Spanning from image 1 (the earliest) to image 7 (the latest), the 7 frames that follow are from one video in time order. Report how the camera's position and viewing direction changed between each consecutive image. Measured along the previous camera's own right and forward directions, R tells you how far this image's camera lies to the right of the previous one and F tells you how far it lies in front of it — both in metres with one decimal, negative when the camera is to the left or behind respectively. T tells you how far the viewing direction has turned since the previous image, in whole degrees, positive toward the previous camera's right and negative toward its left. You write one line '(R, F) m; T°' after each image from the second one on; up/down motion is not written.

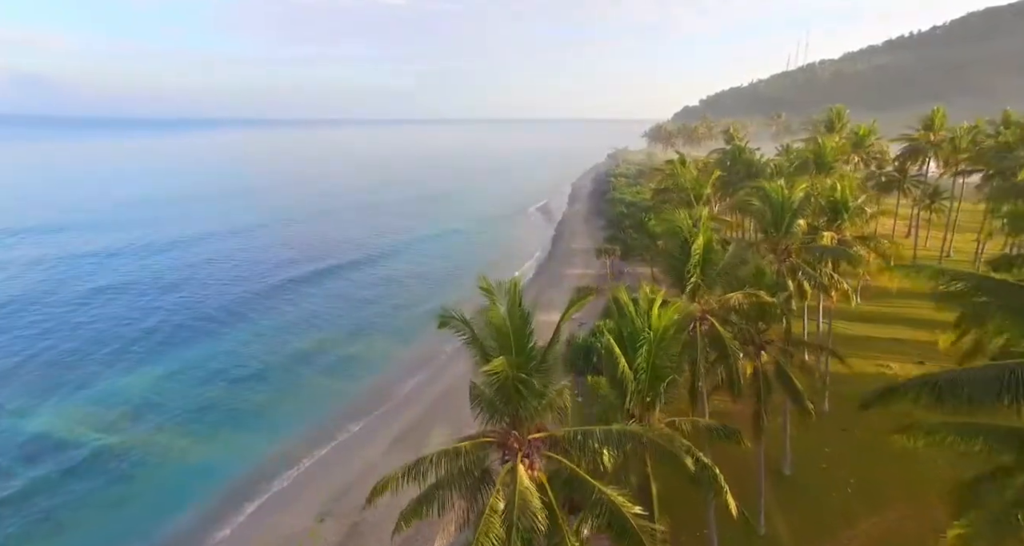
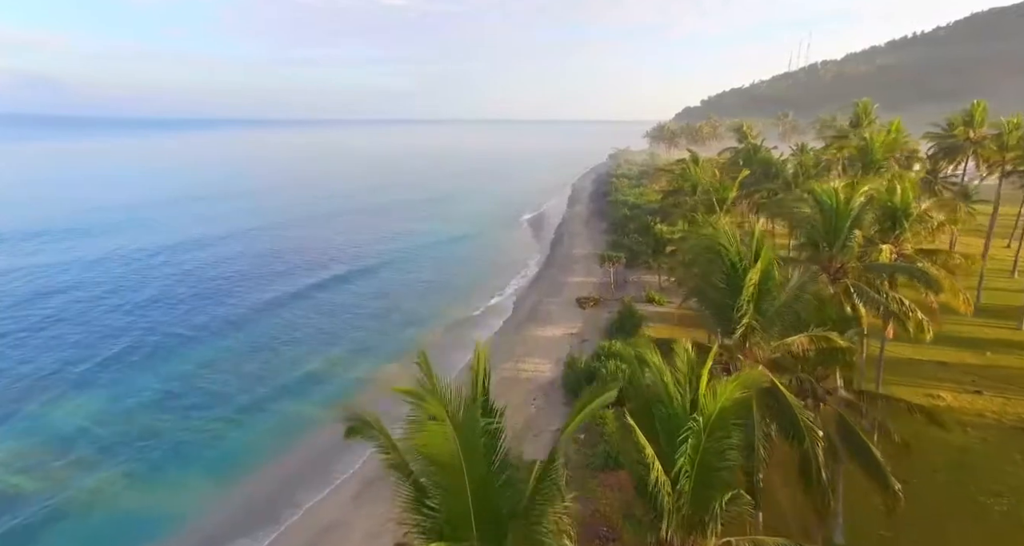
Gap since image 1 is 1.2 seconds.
(+0.4, +3.7) m; 0°
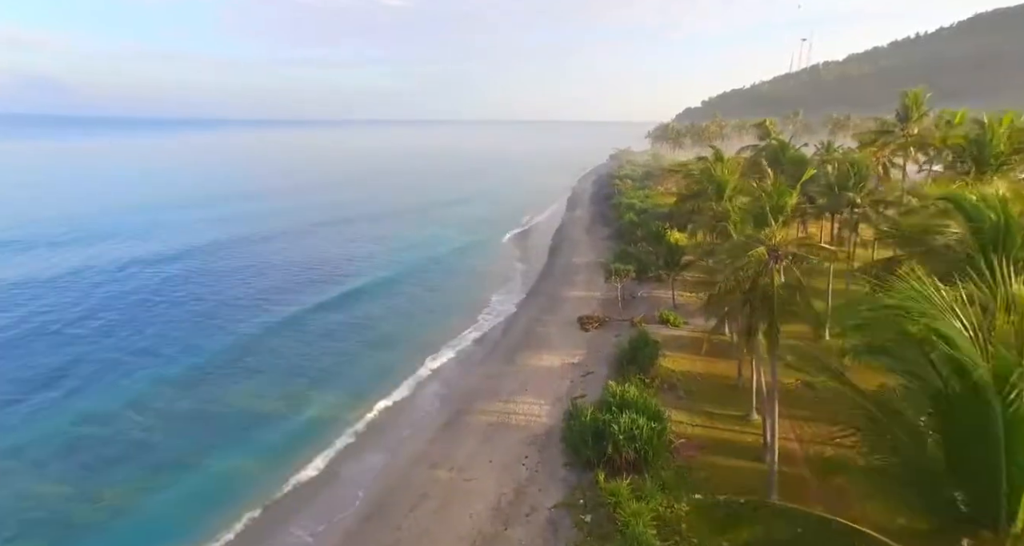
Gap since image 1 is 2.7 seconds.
(+0.5, +5.6) m; 0°
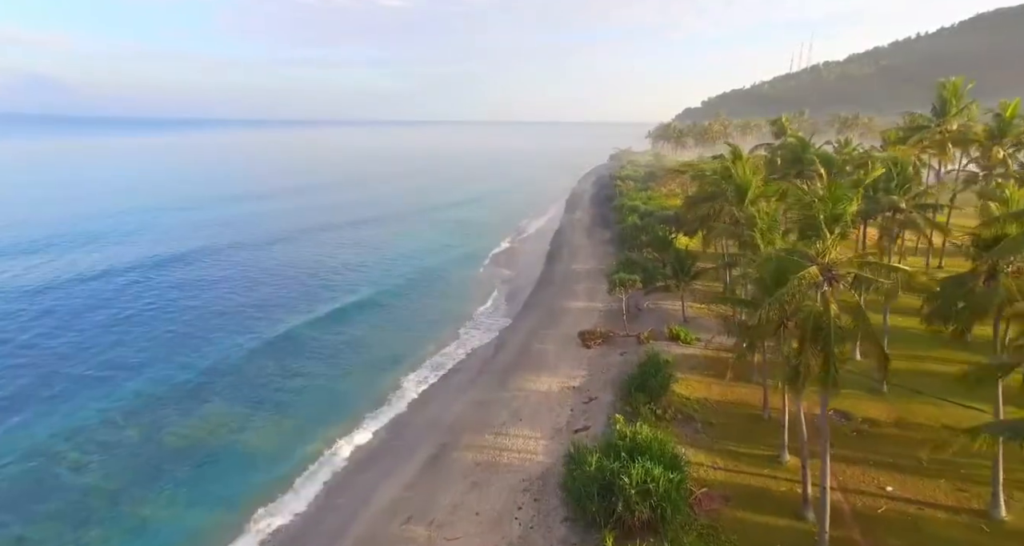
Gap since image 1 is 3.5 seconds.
(+0.3, +3.4) m; 0°
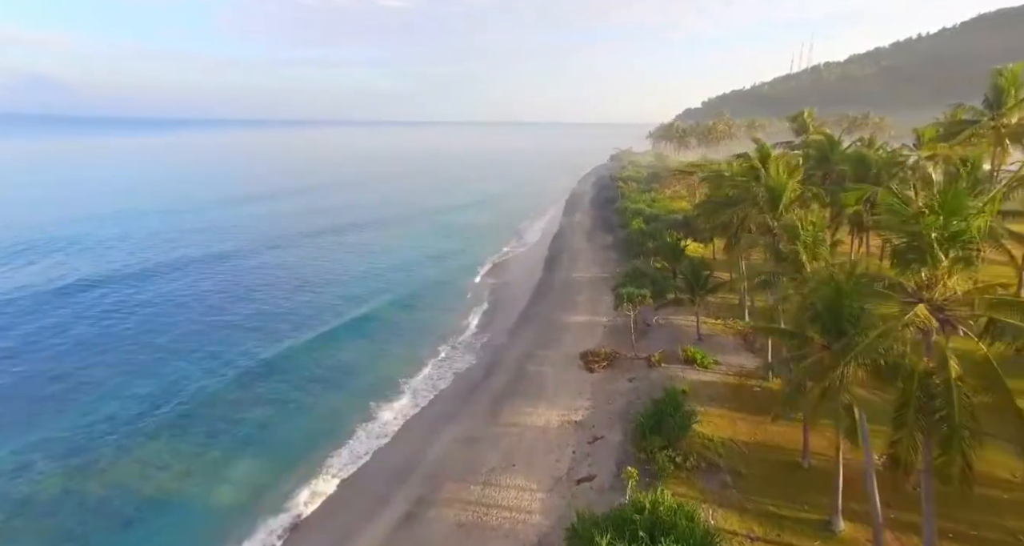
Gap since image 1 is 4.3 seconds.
(+0.3, +3.8) m; 0°
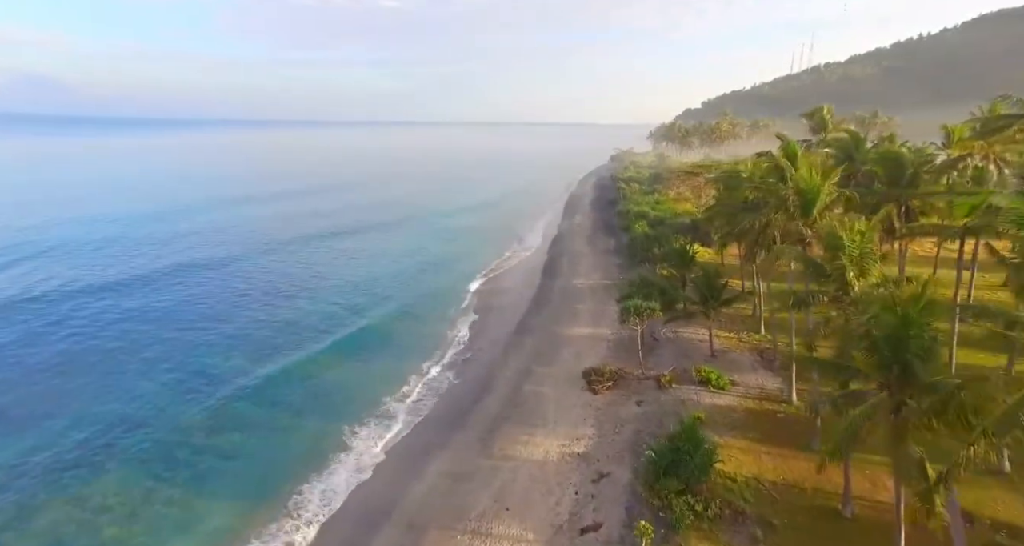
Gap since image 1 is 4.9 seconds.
(+0.2, +2.7) m; 0°
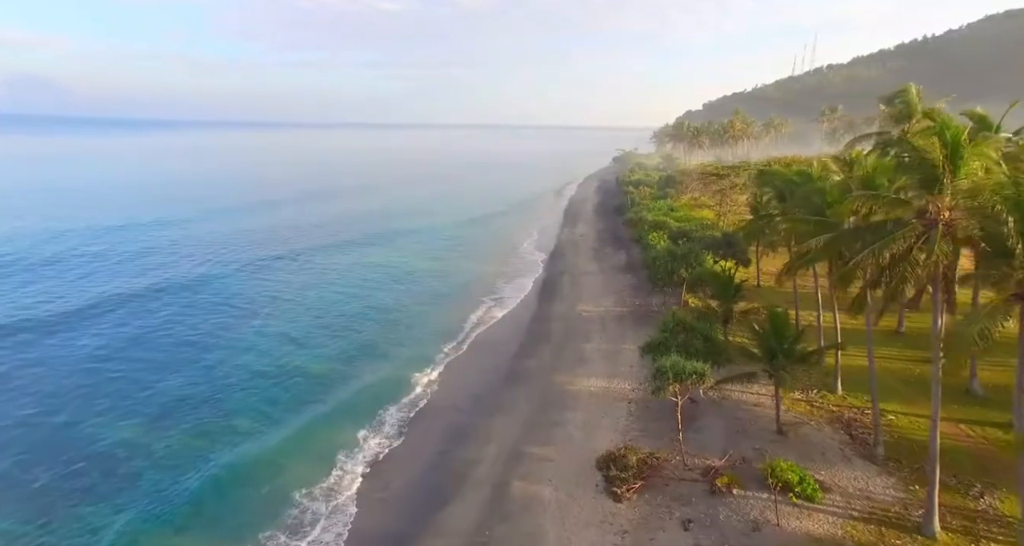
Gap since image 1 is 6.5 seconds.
(+0.5, +8.4) m; 0°
